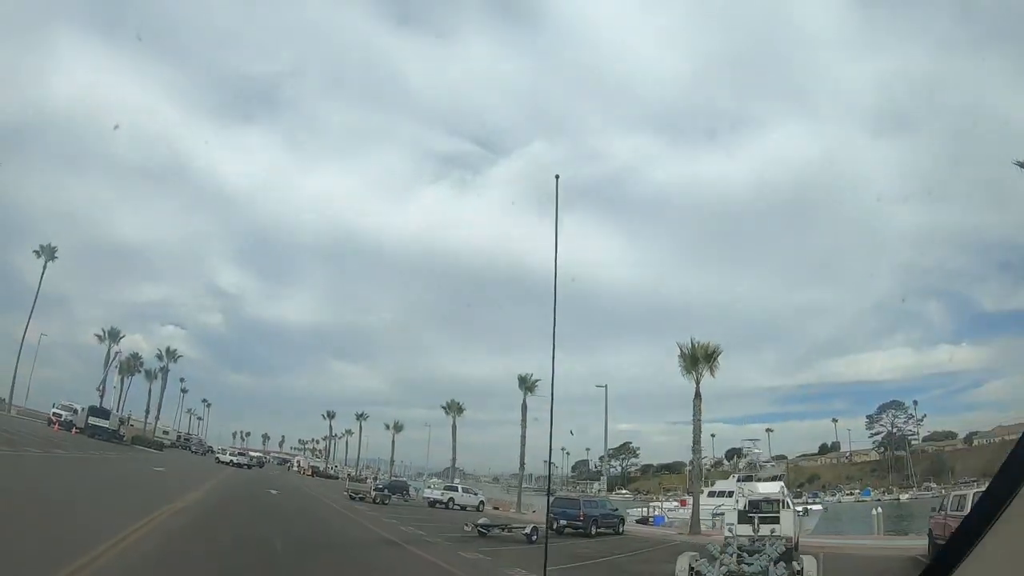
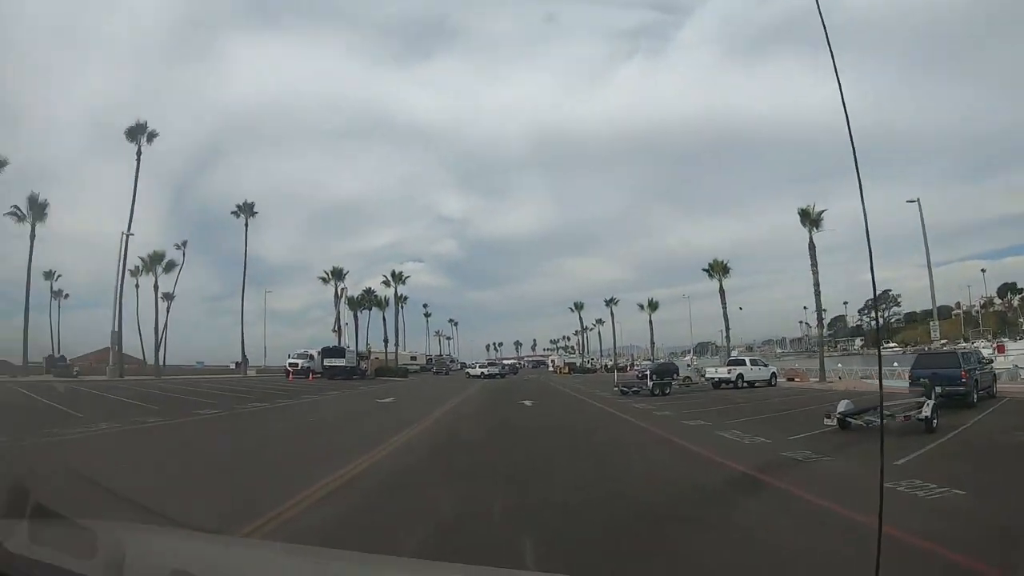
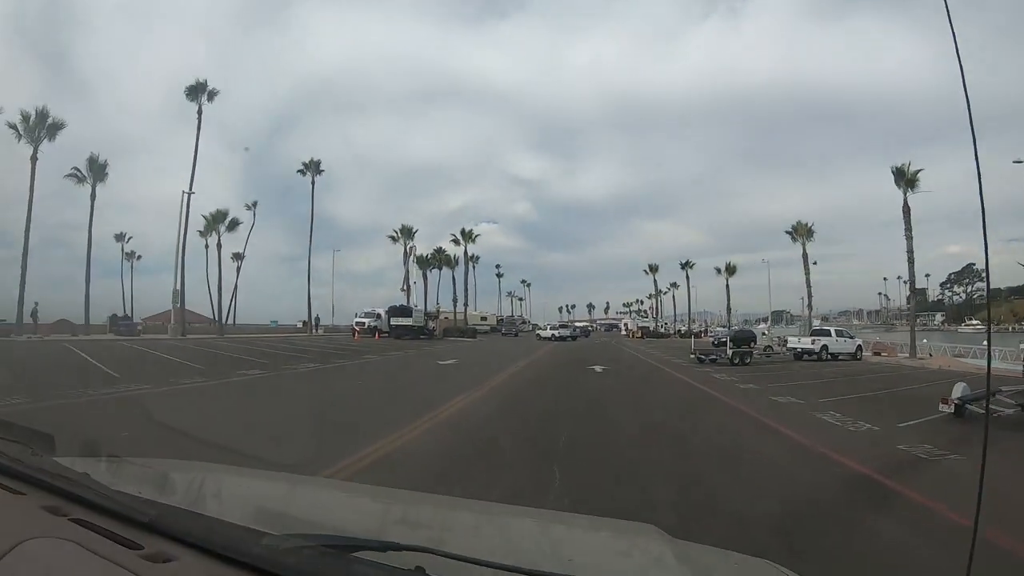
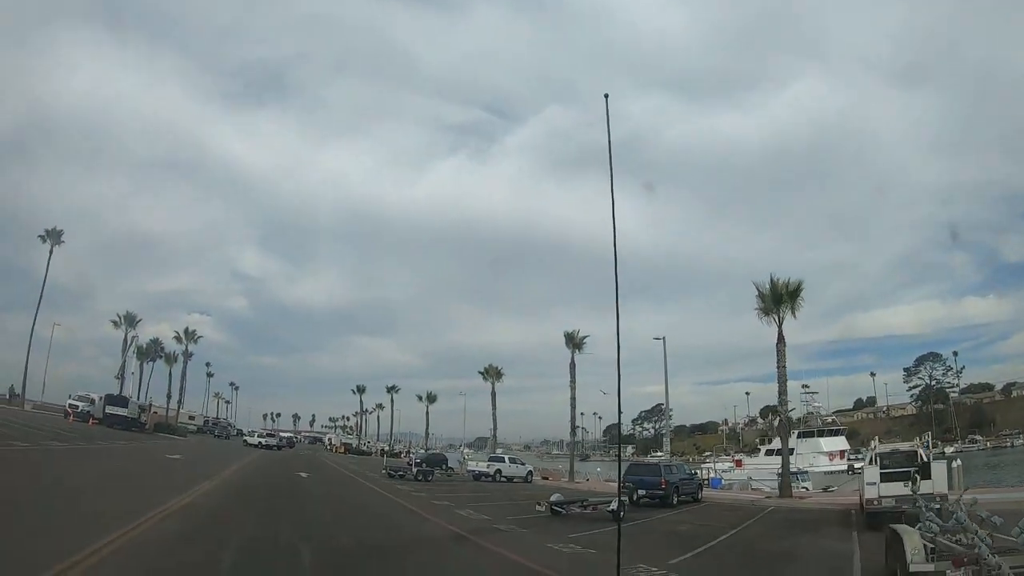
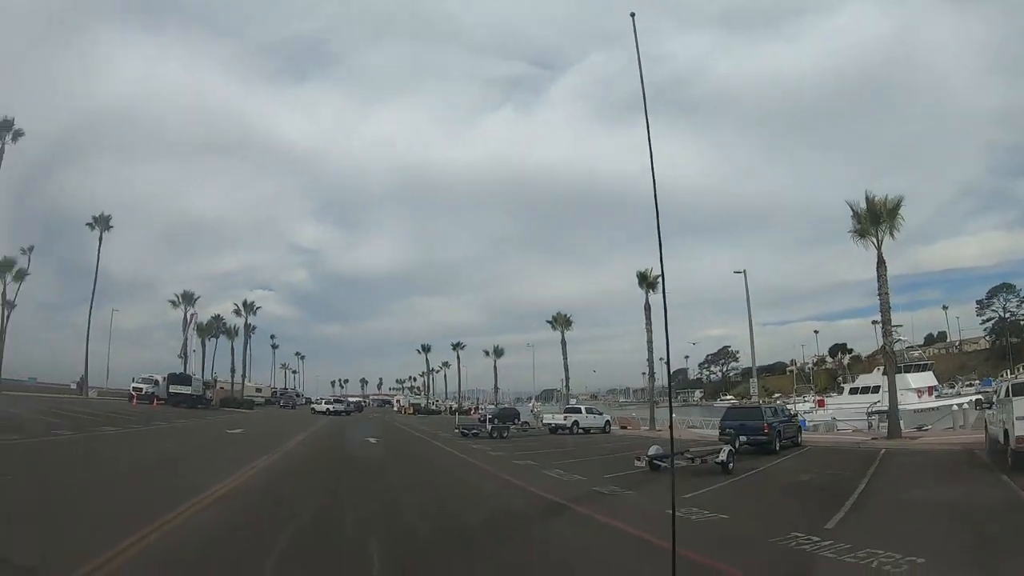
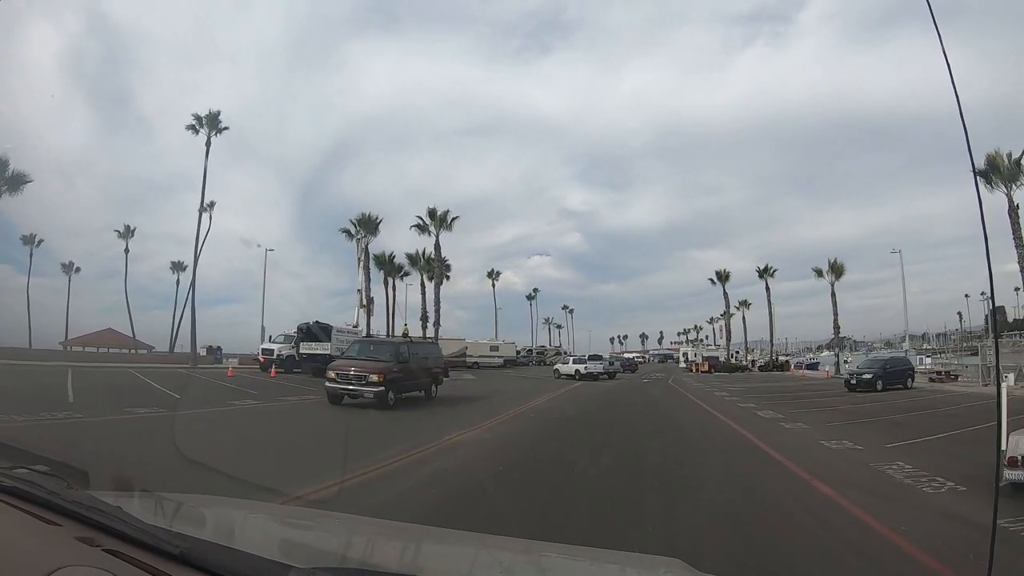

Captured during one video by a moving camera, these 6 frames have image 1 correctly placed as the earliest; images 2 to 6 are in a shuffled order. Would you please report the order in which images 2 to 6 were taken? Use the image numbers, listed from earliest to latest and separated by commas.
4, 5, 2, 3, 6
